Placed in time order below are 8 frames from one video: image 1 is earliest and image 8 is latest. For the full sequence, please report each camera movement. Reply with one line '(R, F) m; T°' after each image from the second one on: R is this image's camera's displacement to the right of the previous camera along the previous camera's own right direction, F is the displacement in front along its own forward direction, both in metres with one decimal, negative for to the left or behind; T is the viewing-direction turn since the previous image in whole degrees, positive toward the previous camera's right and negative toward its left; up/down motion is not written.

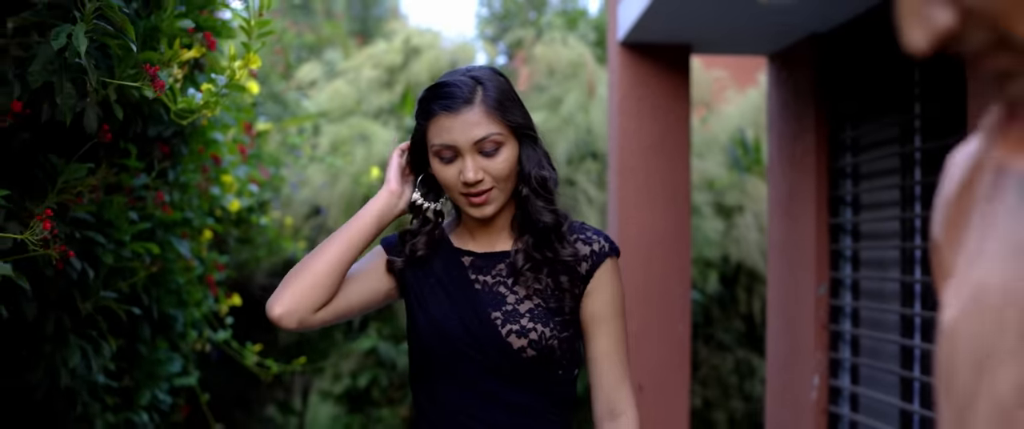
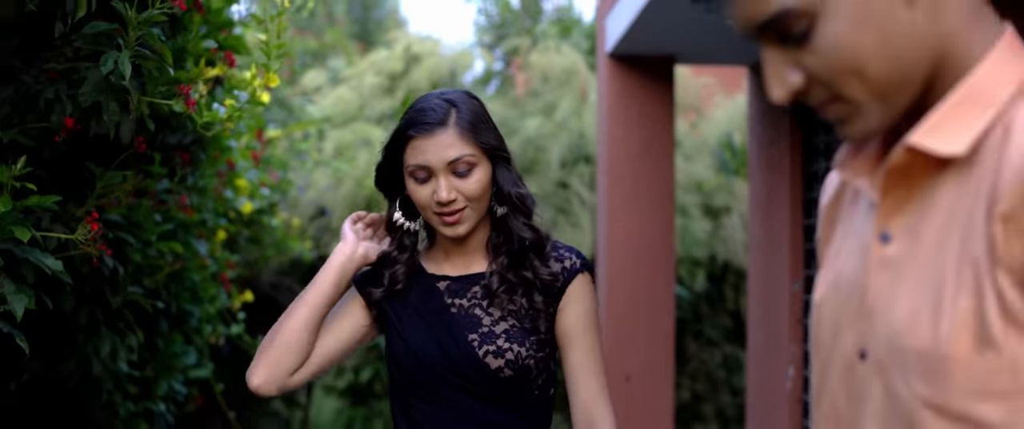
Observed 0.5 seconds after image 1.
(0.0, -0.2) m; 0°
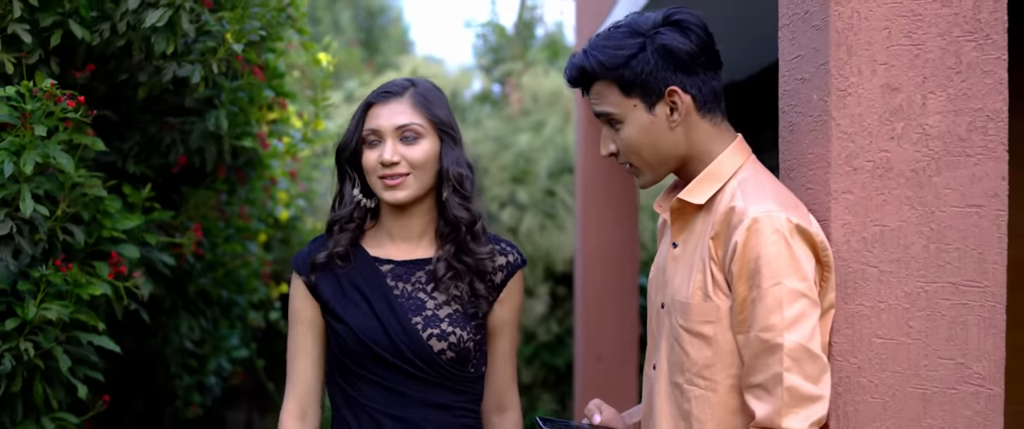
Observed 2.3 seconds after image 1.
(0.0, -0.8) m; 0°
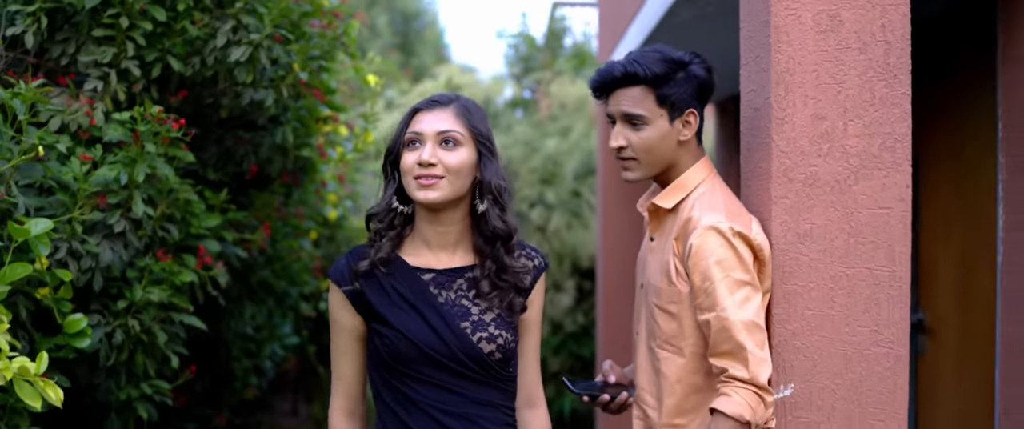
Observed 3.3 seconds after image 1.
(0.0, -0.5) m; -2°
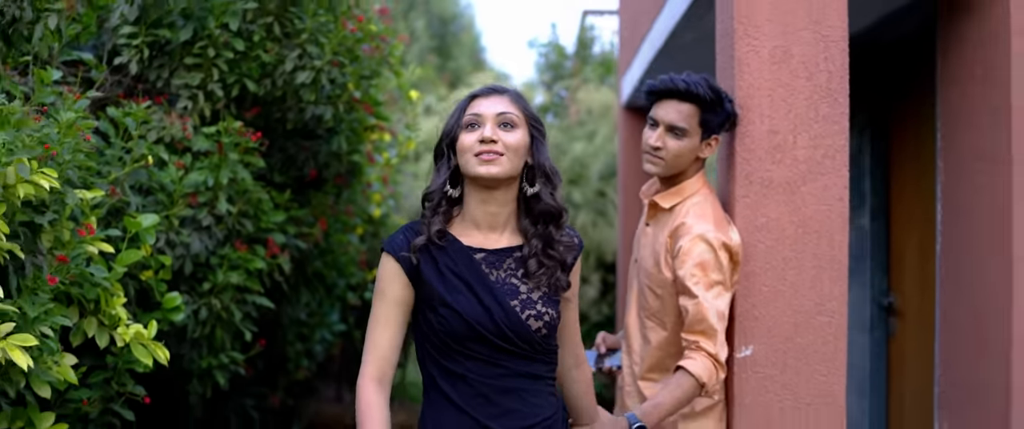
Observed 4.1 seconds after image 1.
(0.0, -0.5) m; -2°
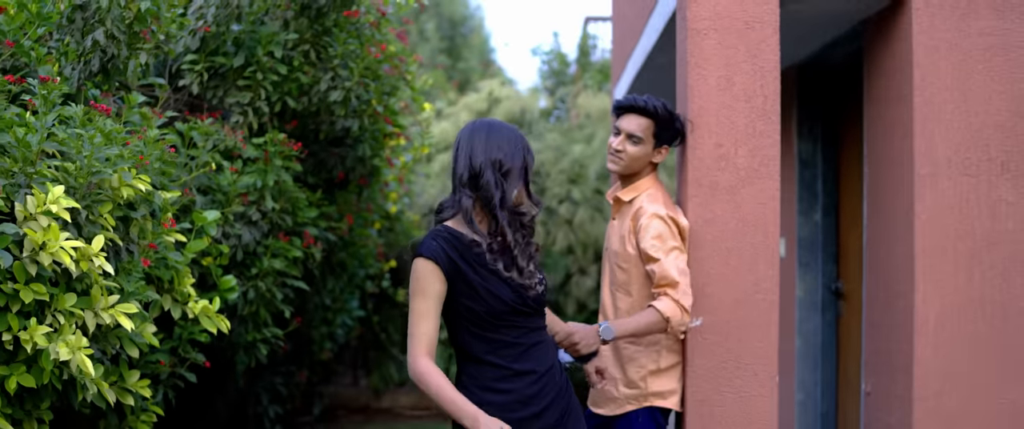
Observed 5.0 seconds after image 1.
(0.0, -0.6) m; 0°
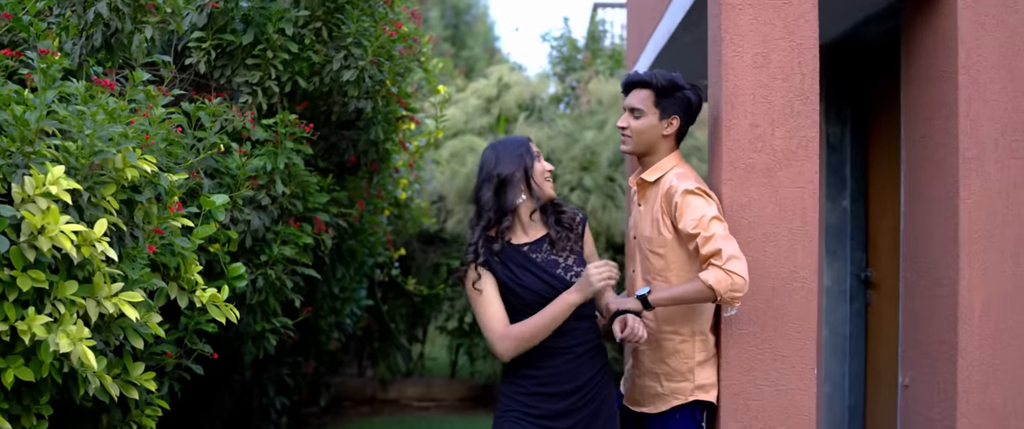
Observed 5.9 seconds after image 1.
(-0.1, +0.2) m; 0°
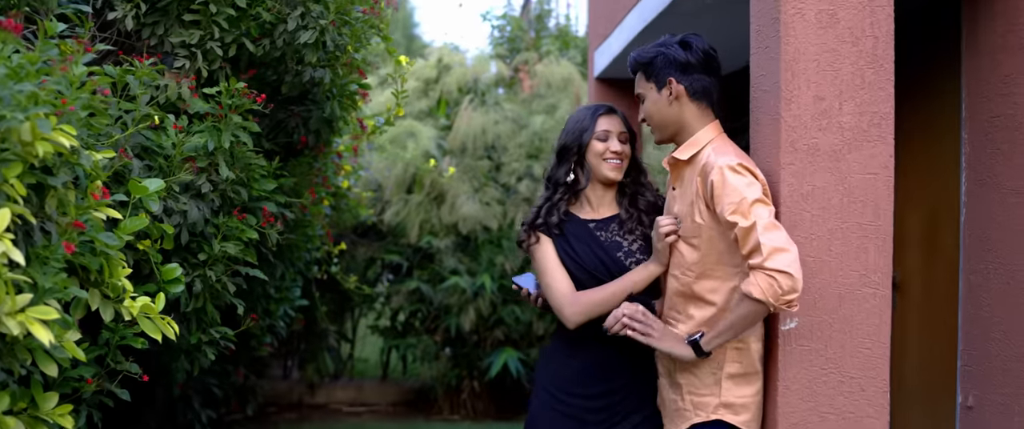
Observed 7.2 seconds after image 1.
(-0.2, +0.6) m; +4°
